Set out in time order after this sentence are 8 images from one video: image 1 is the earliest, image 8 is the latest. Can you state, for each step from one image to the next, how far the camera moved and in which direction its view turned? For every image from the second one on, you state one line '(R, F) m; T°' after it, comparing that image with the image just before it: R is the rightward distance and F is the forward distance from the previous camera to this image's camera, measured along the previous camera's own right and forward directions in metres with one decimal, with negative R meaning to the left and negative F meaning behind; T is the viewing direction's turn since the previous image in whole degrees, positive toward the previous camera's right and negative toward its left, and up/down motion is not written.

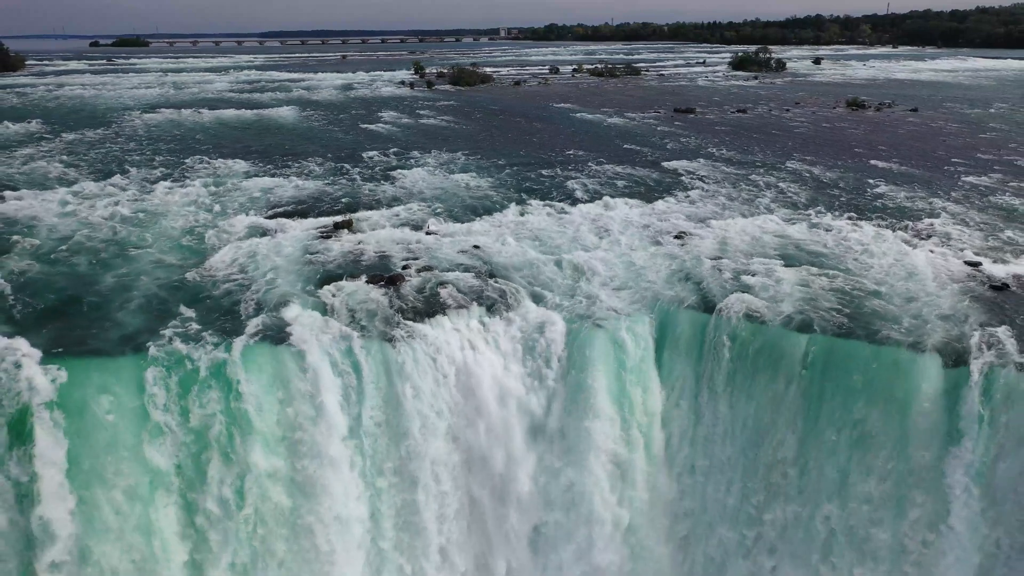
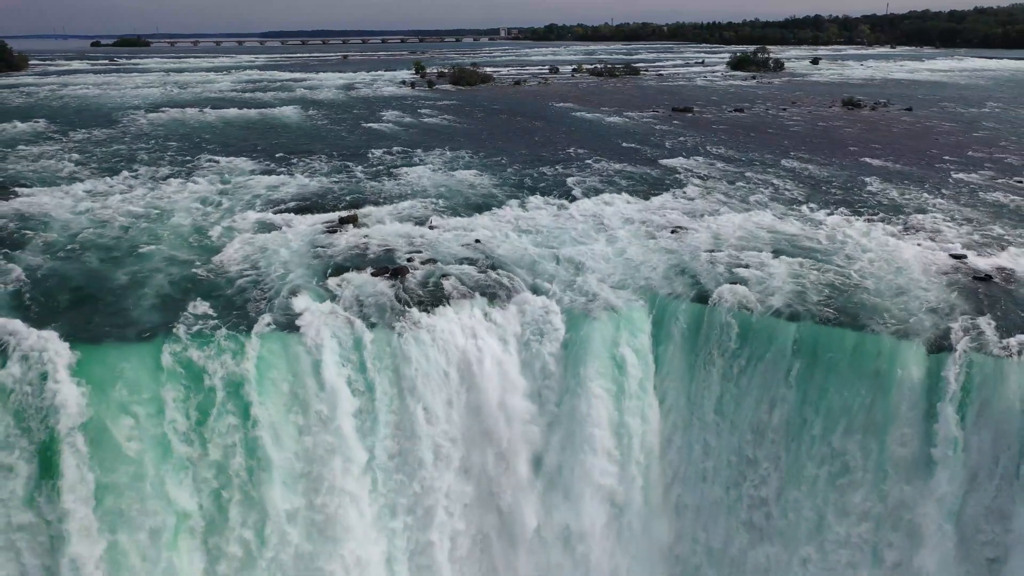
(0.0, -0.4) m; 0°
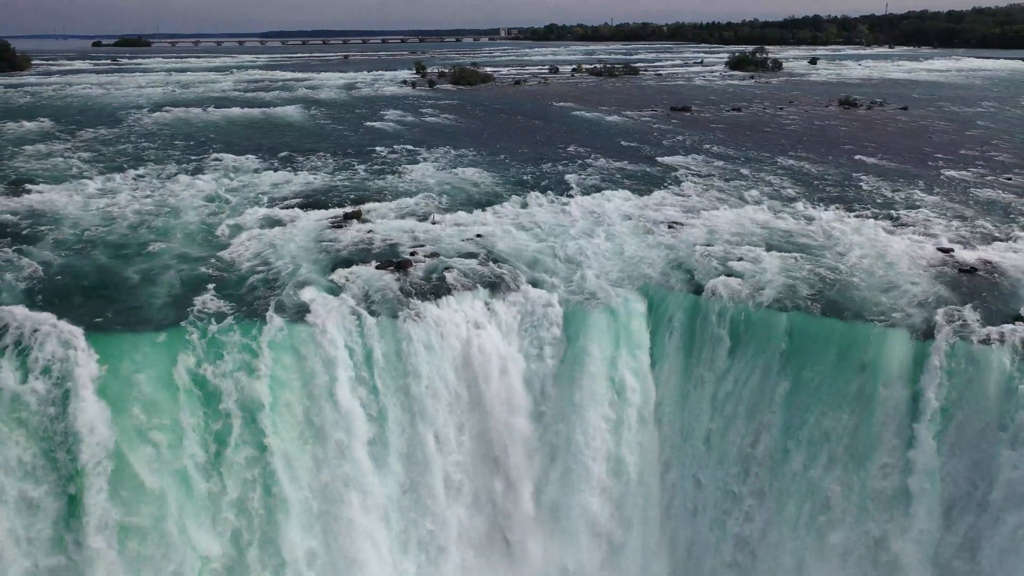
(0.0, -0.3) m; 0°
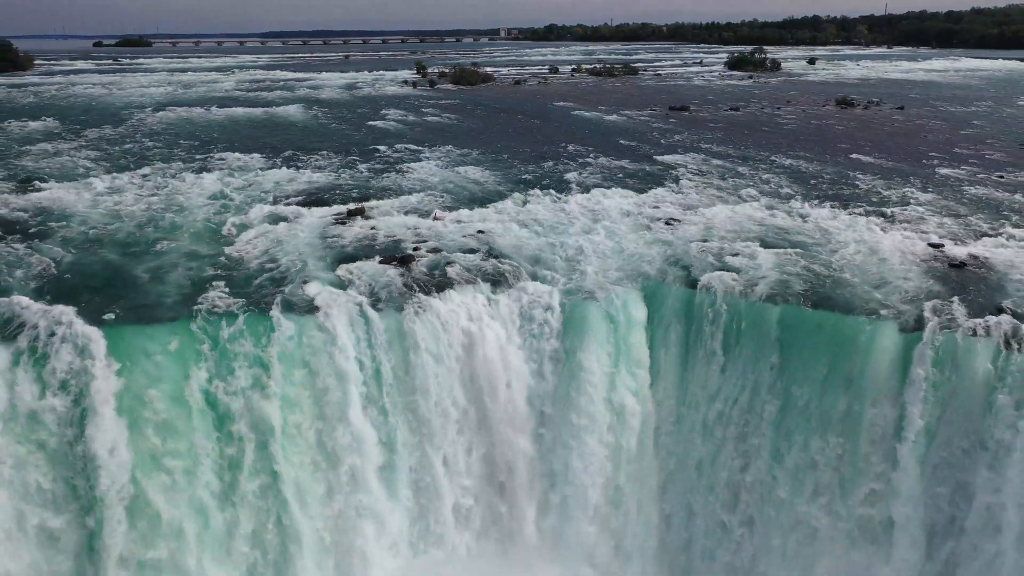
(0.0, -0.3) m; 0°
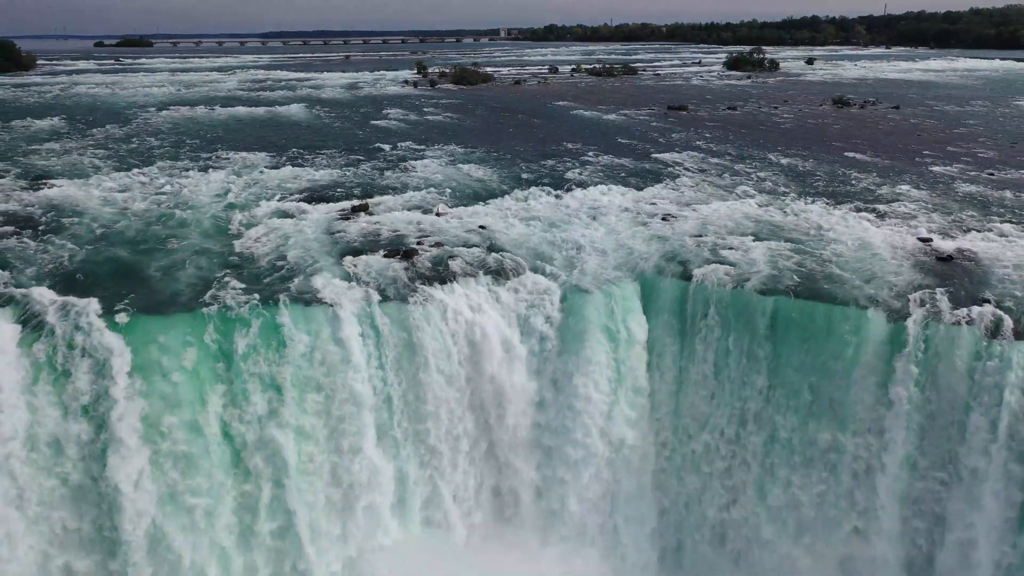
(0.0, -0.3) m; 0°
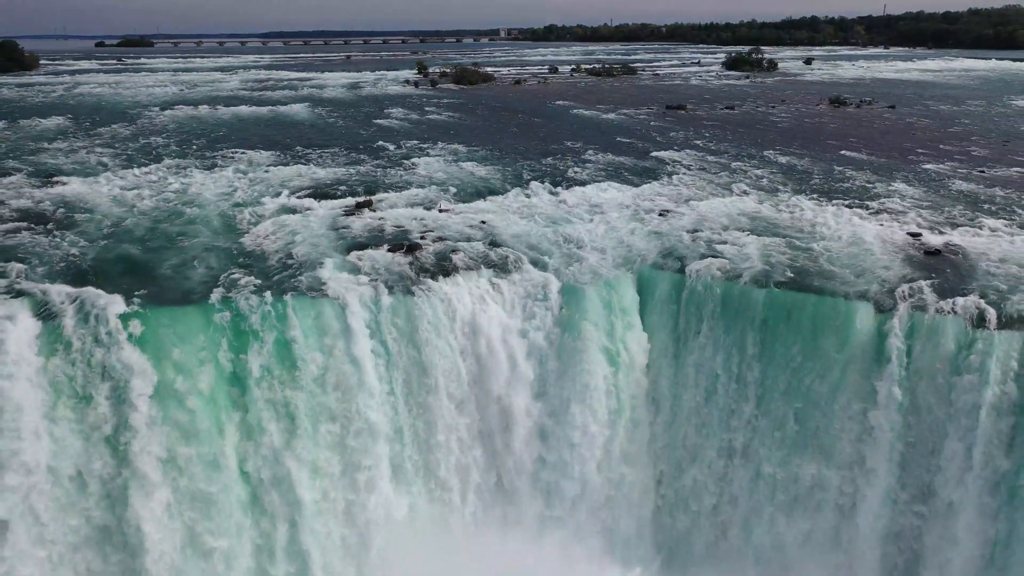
(0.0, -0.3) m; 0°
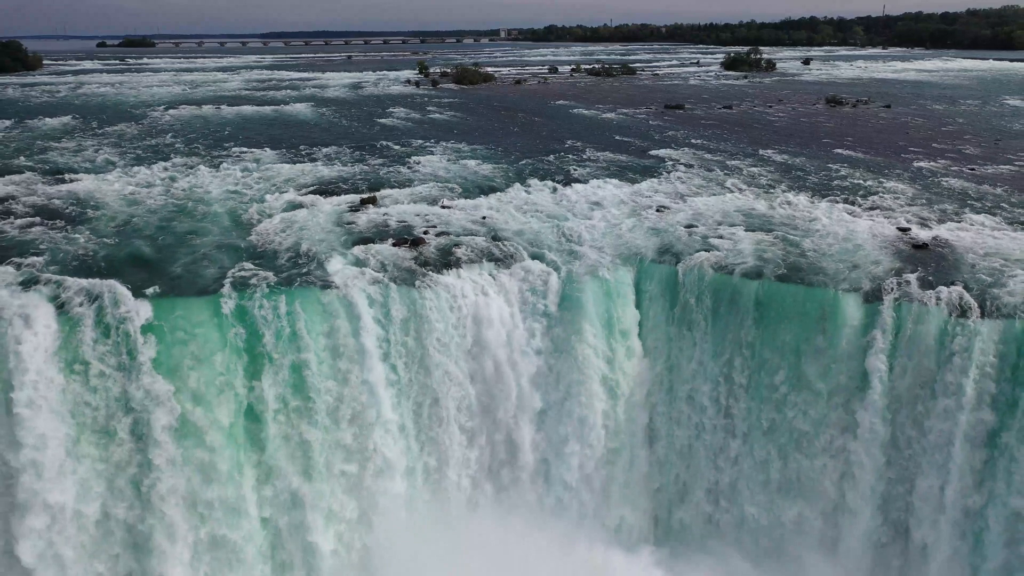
(0.0, -0.4) m; 0°
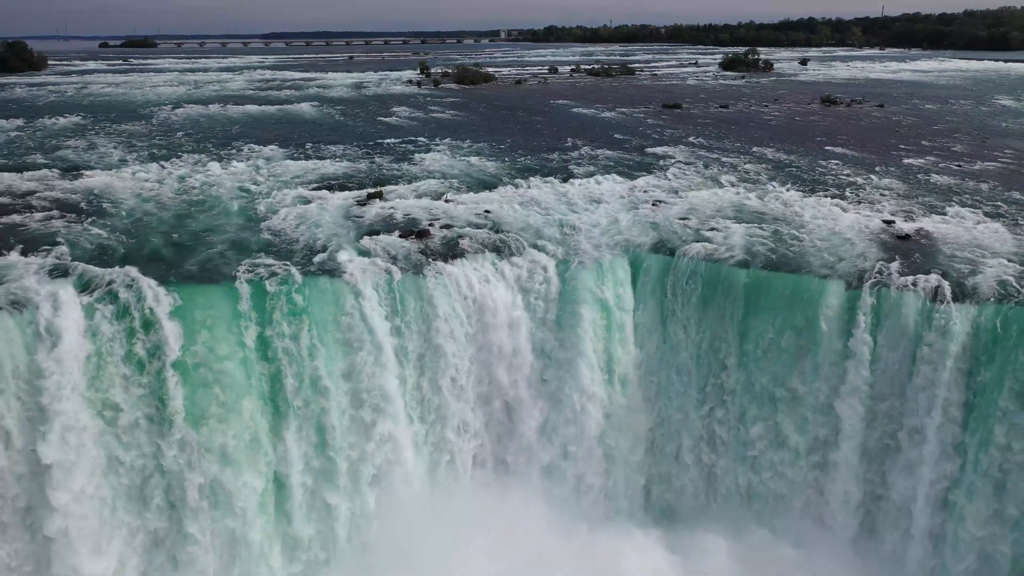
(0.0, -0.6) m; 0°
